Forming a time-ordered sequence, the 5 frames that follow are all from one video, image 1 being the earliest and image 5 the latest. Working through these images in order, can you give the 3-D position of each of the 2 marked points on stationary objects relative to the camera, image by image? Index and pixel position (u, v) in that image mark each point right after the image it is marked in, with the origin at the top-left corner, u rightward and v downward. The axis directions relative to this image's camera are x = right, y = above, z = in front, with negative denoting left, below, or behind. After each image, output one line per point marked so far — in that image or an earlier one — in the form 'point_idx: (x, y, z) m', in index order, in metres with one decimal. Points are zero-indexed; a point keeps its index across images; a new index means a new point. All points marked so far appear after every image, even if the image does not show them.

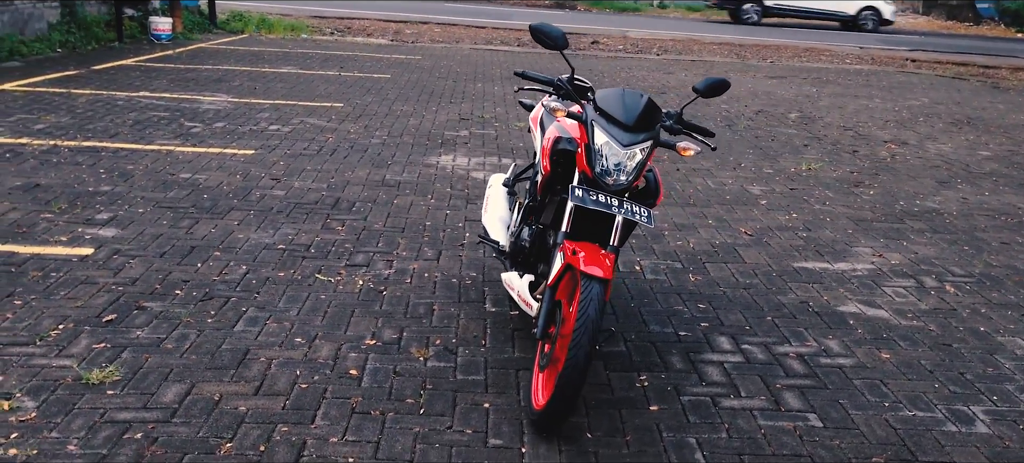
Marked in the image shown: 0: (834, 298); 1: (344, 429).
0: (+1.6, -0.3, +5.2) m
1: (-0.6, -0.7, +3.5) m
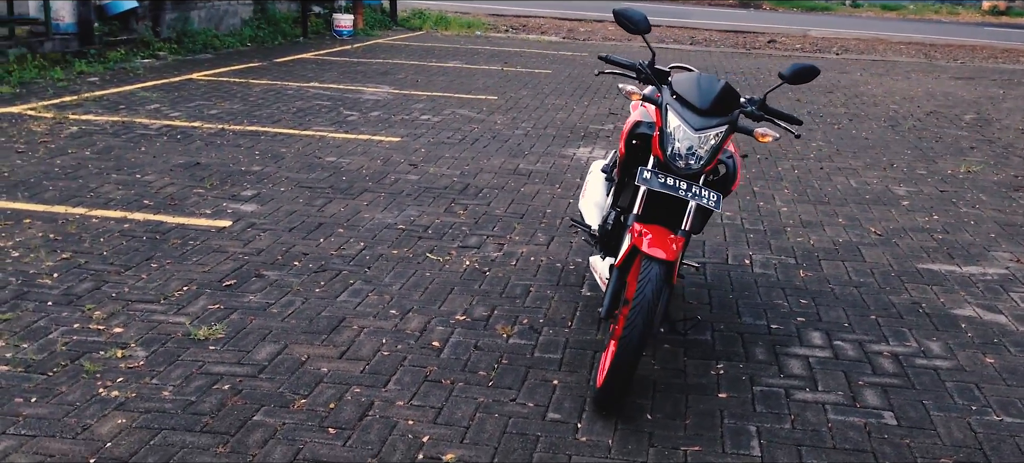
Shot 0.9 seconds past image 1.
0: (+2.1, -0.3, +4.9) m
1: (-0.4, -0.6, +3.6) m
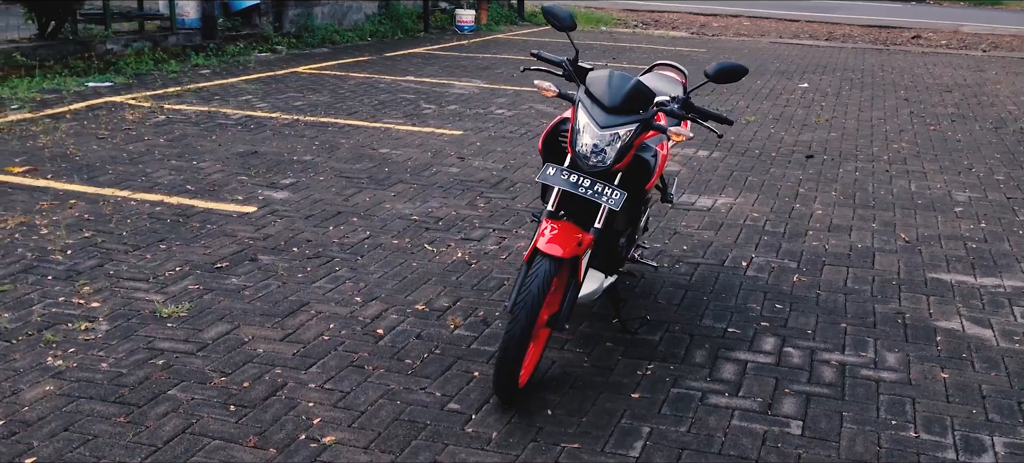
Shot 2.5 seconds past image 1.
0: (+2.0, -0.4, +4.7) m
1: (-0.7, -0.5, +3.7) m
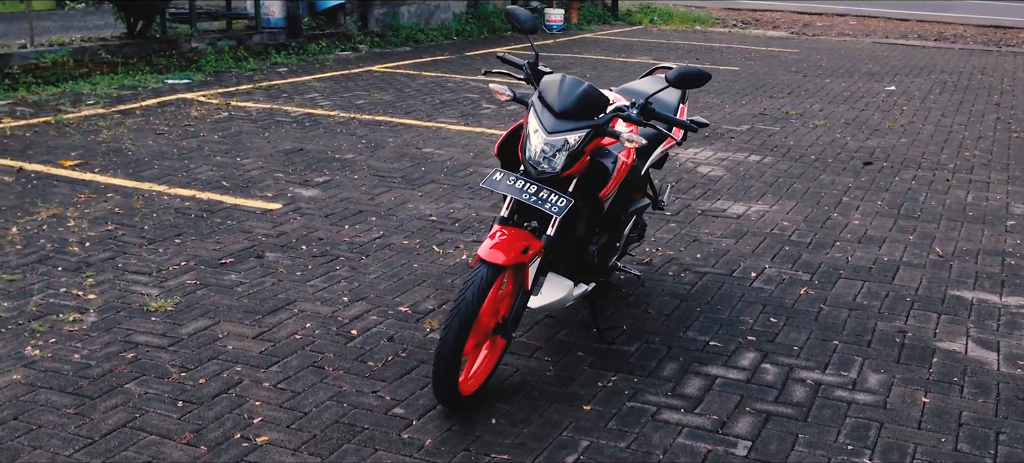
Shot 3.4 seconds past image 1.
0: (+1.9, -0.4, +4.4) m
1: (-0.8, -0.5, +3.8) m
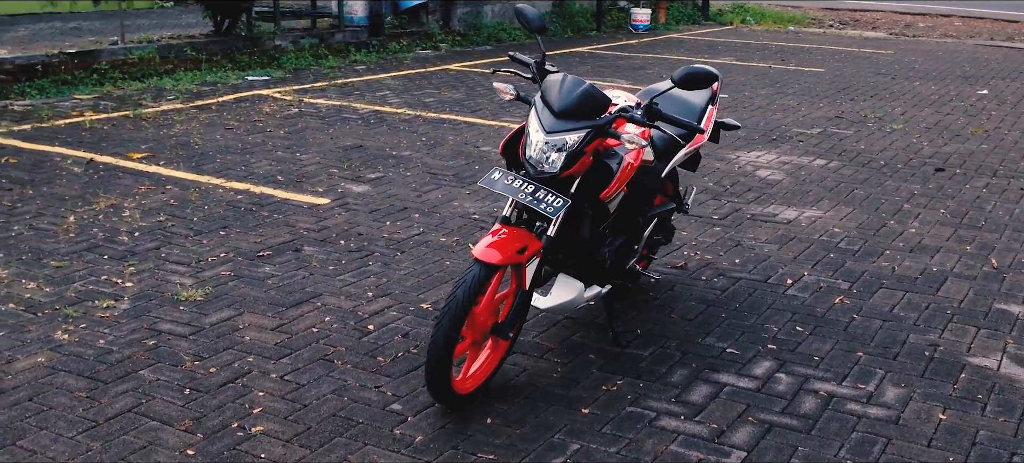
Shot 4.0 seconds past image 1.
0: (+2.0, -0.5, +4.2) m
1: (-0.8, -0.5, +3.8) m
